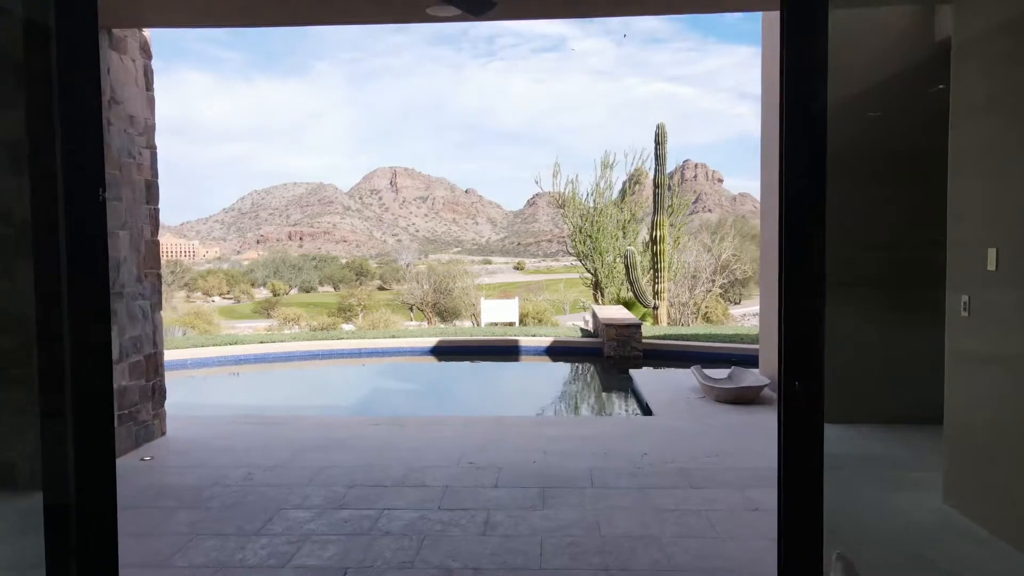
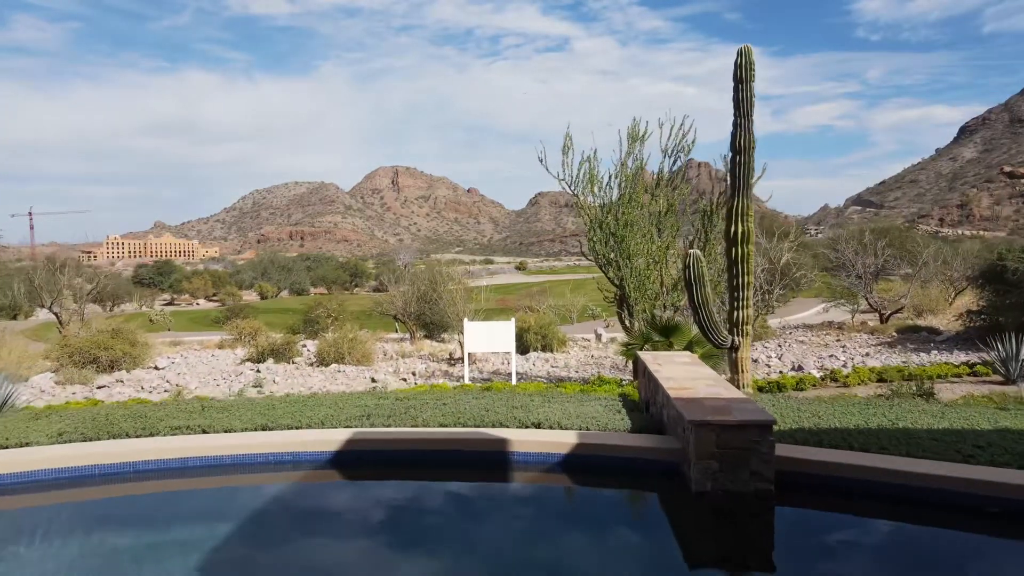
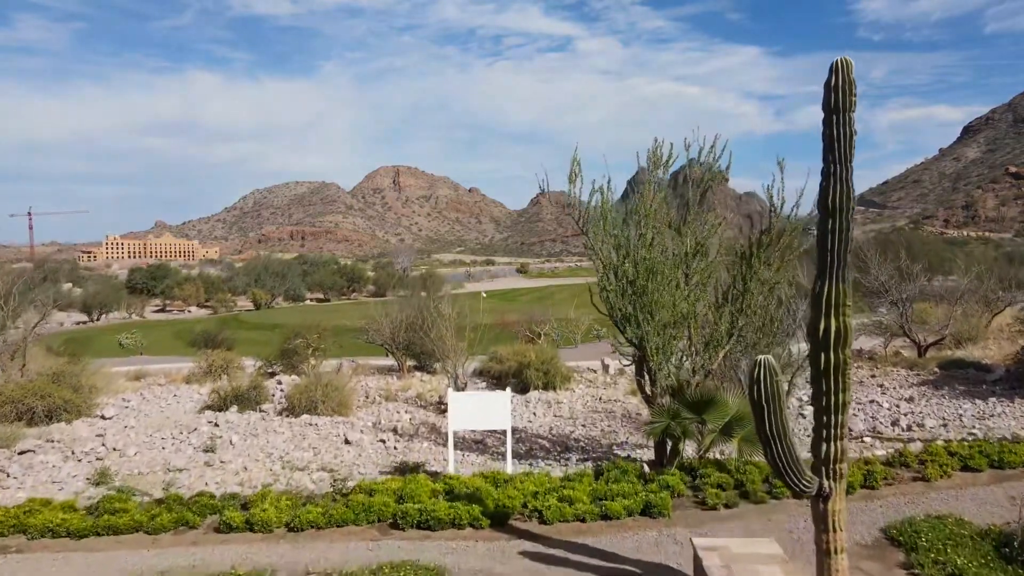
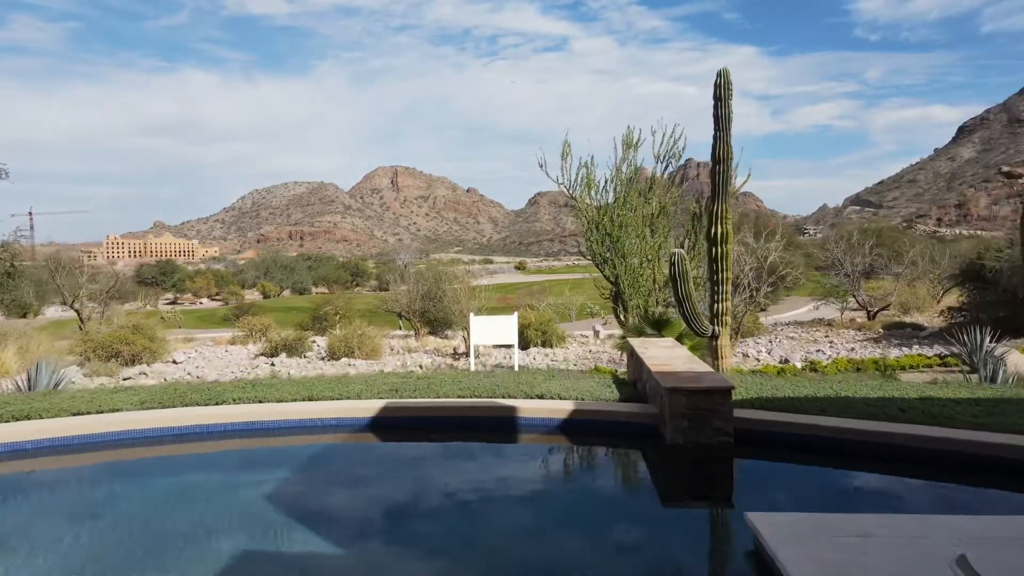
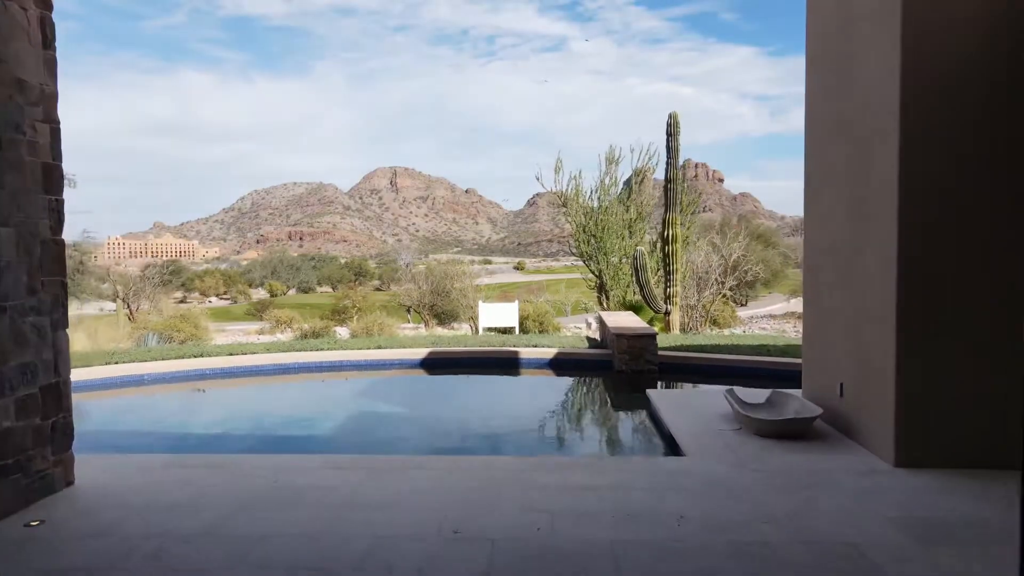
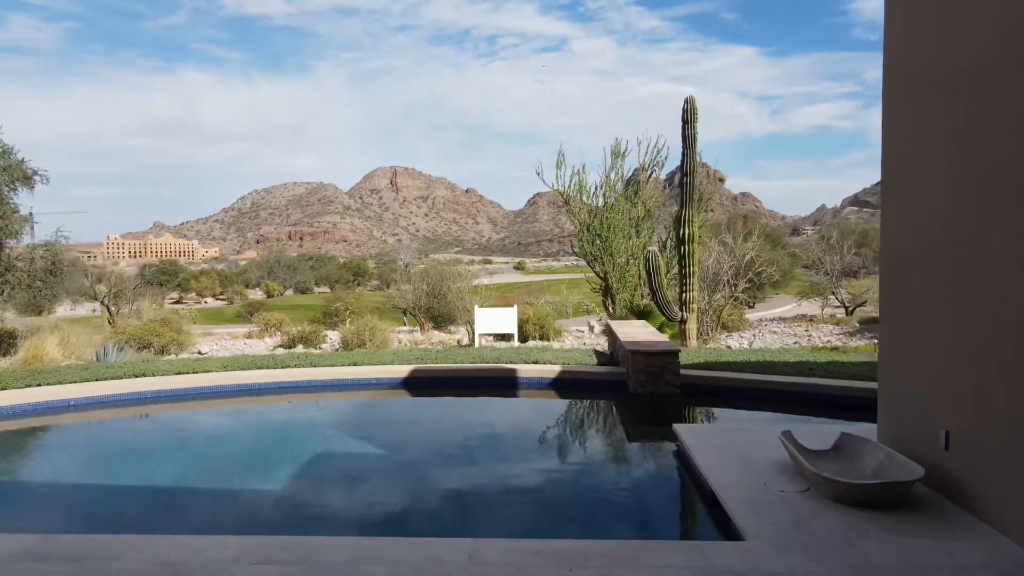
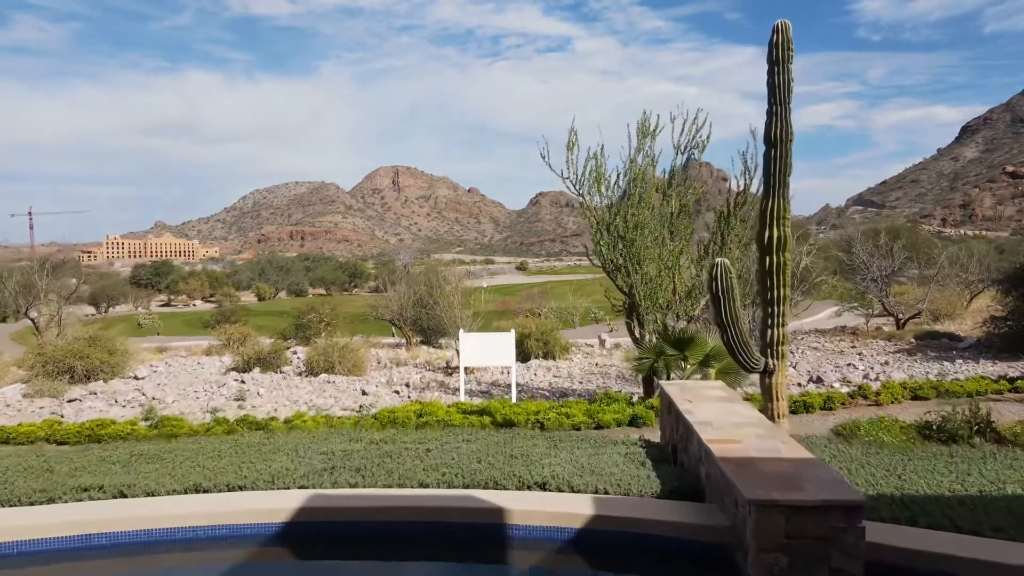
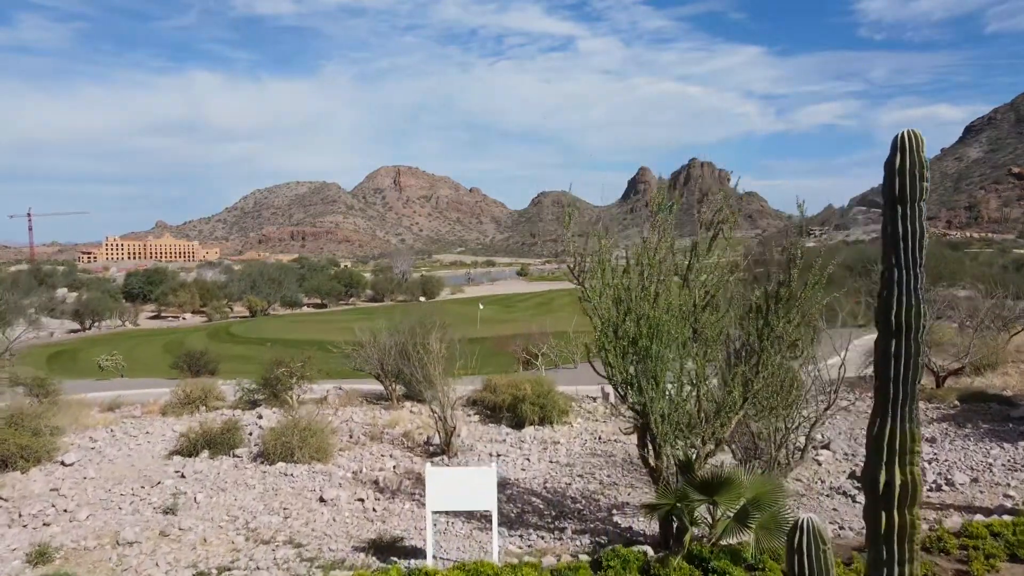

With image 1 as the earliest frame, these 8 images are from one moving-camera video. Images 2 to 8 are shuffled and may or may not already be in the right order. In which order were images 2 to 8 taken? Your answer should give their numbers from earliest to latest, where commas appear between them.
5, 6, 4, 2, 7, 3, 8
